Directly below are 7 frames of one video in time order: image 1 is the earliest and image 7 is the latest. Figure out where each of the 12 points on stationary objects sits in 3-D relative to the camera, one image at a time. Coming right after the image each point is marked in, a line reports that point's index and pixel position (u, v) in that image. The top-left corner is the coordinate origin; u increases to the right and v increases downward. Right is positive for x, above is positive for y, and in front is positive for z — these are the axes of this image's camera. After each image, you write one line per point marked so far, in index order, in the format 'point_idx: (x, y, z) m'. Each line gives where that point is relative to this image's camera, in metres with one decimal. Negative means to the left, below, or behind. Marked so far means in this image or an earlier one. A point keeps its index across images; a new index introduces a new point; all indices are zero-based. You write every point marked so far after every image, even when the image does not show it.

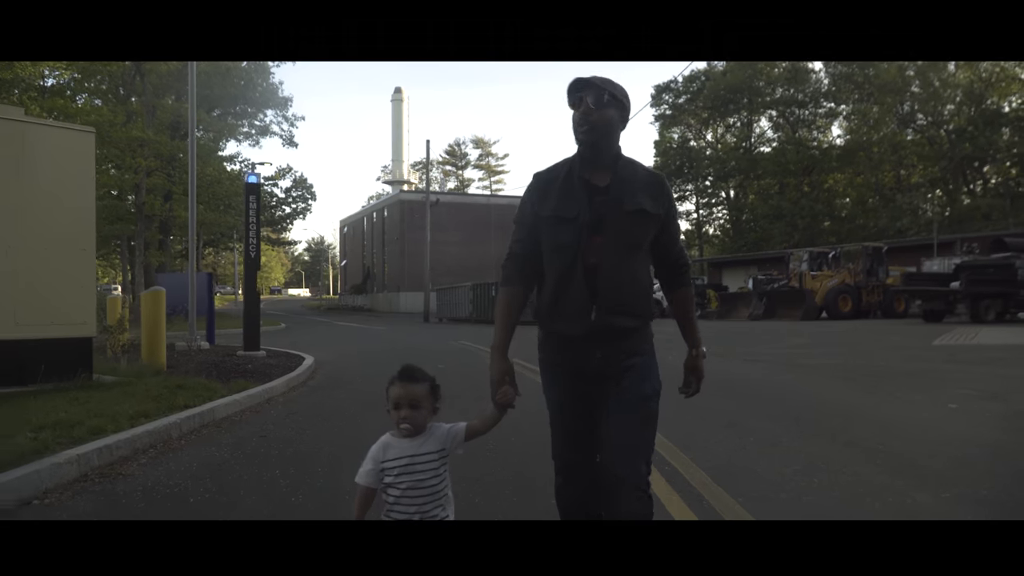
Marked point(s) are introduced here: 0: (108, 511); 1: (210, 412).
0: (-2.3, -1.2, +5.1) m
1: (-2.8, -1.1, +7.8) m
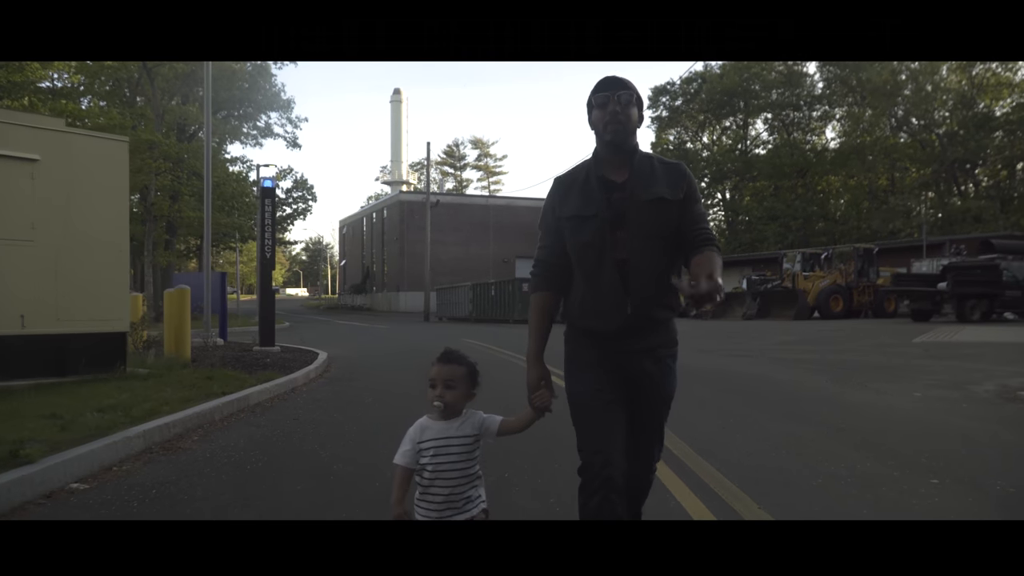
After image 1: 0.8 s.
0: (-2.3, -1.2, +5.9) m
1: (-2.7, -1.1, +8.6) m
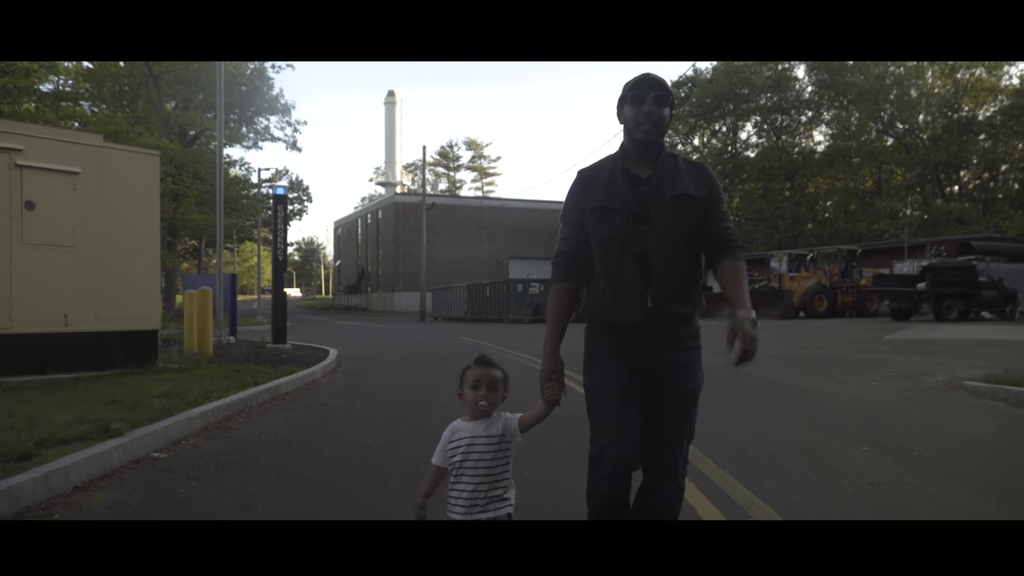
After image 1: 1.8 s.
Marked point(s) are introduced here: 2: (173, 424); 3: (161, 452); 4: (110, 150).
0: (-2.2, -1.3, +6.9) m
1: (-2.7, -1.1, +9.6) m
2: (-2.7, -1.1, +6.7) m
3: (-2.6, -1.2, +6.3) m
4: (-5.5, +1.9, +11.4) m
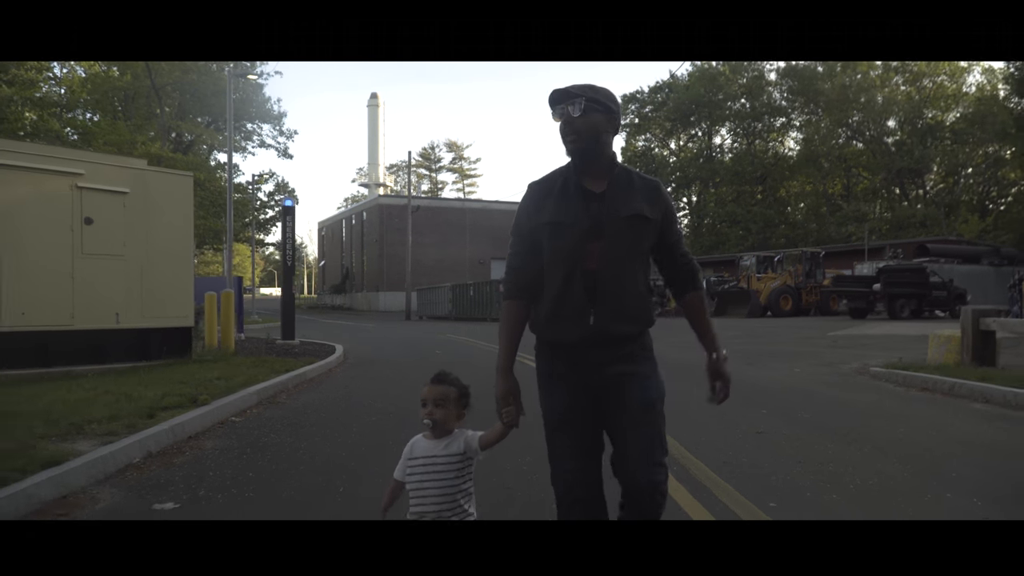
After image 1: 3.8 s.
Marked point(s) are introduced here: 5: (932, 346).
0: (-2.3, -1.3, +8.7) m
1: (-2.9, -1.2, +11.4) m
2: (-2.8, -1.1, +8.5) m
3: (-2.7, -1.2, +8.1) m
4: (-5.7, +1.8, +13.2) m
5: (+6.0, -0.8, +11.8) m
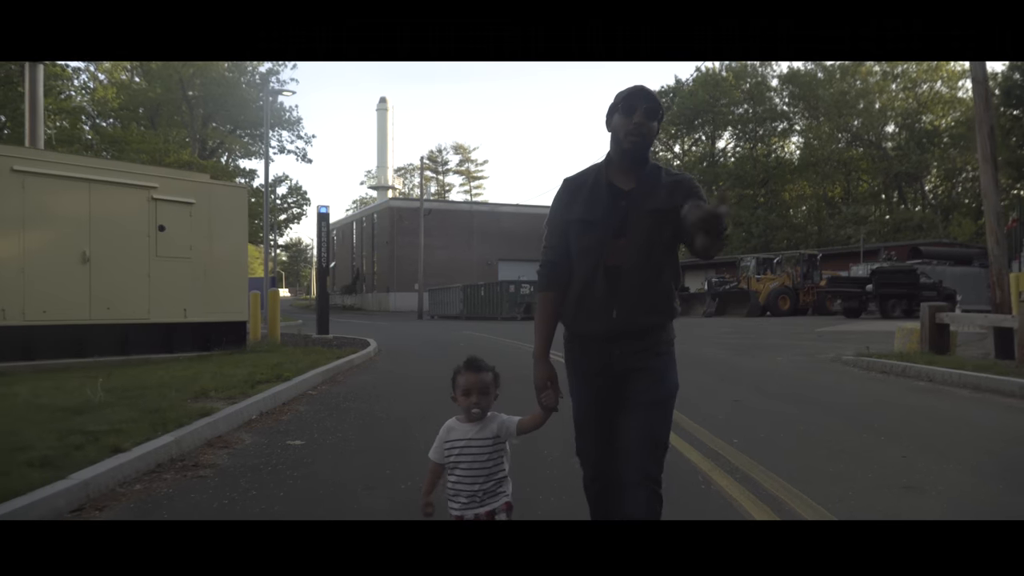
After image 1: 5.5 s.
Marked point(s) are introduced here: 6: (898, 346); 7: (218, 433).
0: (-2.1, -1.3, +10.5) m
1: (-2.6, -1.2, +13.2) m
2: (-2.5, -1.1, +10.3) m
3: (-2.4, -1.2, +9.9) m
4: (-5.4, +1.8, +15.0) m
5: (+6.3, -0.8, +13.5) m
6: (+6.3, -1.0, +13.5) m
7: (-2.4, -1.2, +6.7) m
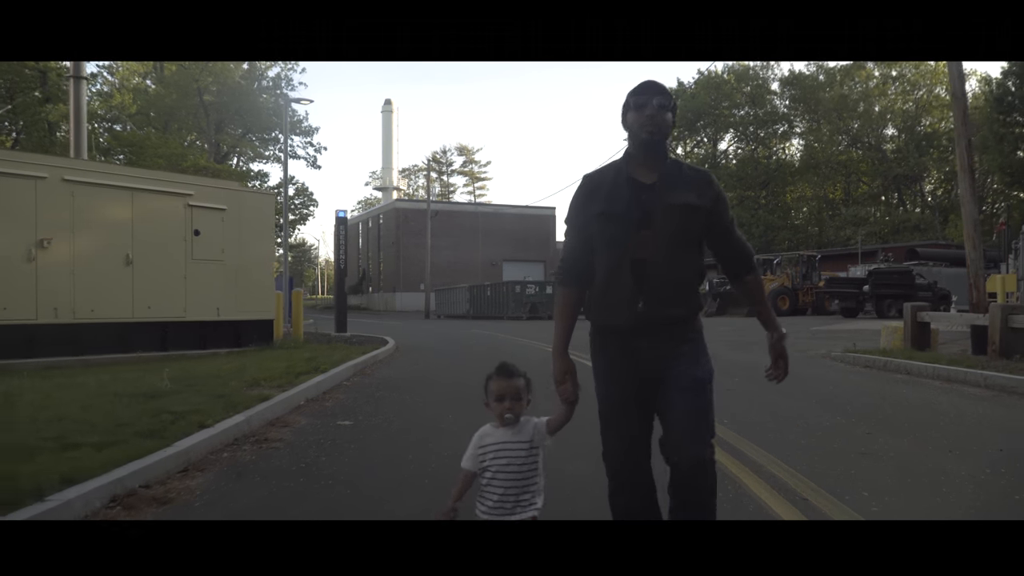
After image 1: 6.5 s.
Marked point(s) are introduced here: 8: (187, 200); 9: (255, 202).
0: (-1.9, -1.3, +11.5) m
1: (-2.4, -1.2, +14.2) m
2: (-2.3, -1.1, +11.3) m
3: (-2.2, -1.2, +10.9) m
4: (-5.2, +1.8, +16.0) m
5: (+6.5, -0.8, +14.5) m
6: (+6.5, -1.0, +14.5) m
7: (-2.2, -1.2, +7.7) m
8: (-5.8, +1.6, +14.9) m
9: (-5.0, +1.7, +16.2) m
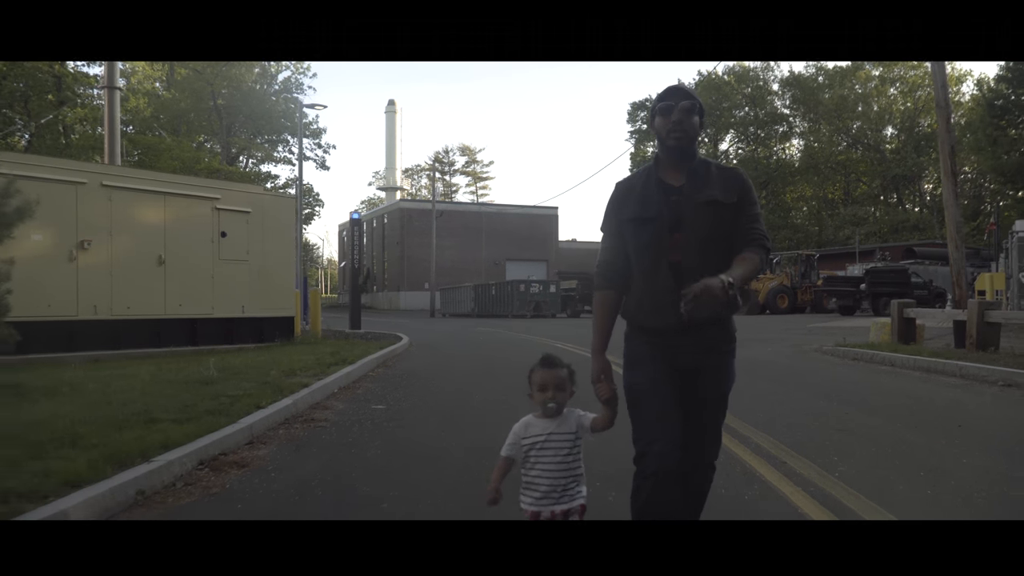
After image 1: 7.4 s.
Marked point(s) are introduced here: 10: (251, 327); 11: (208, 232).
0: (-1.7, -1.3, +12.4) m
1: (-2.2, -1.1, +15.1) m
2: (-2.1, -1.1, +12.2) m
3: (-2.0, -1.2, +11.7) m
4: (-5.0, +1.9, +16.9) m
5: (+6.7, -0.8, +15.3) m
6: (+6.7, -0.9, +15.3) m
7: (-2.0, -1.2, +8.6) m
8: (-5.7, +1.6, +15.7) m
9: (-4.9, +1.7, +17.0) m
10: (-5.3, -0.8, +16.6) m
11: (-5.8, +1.1, +15.6) m
